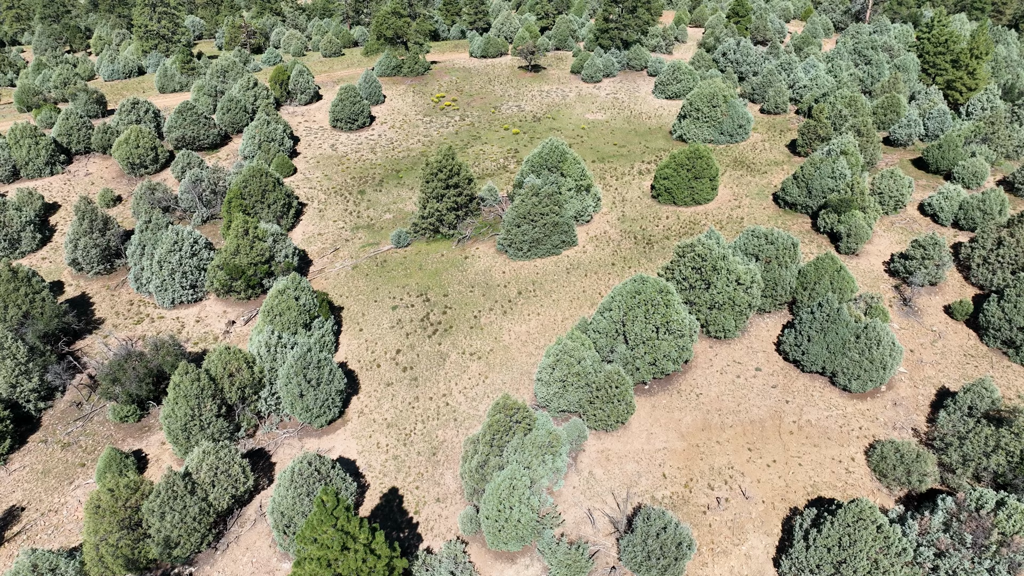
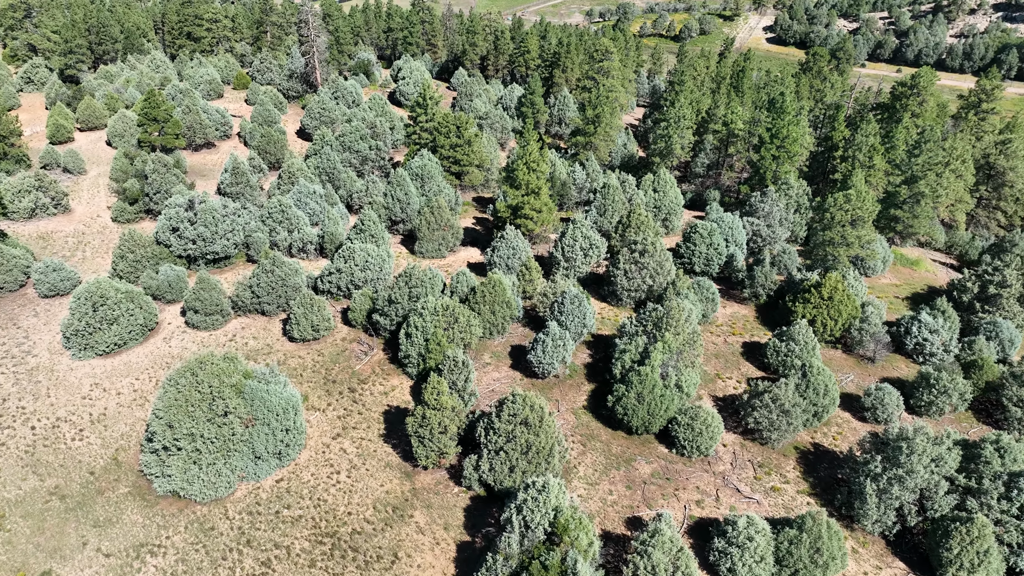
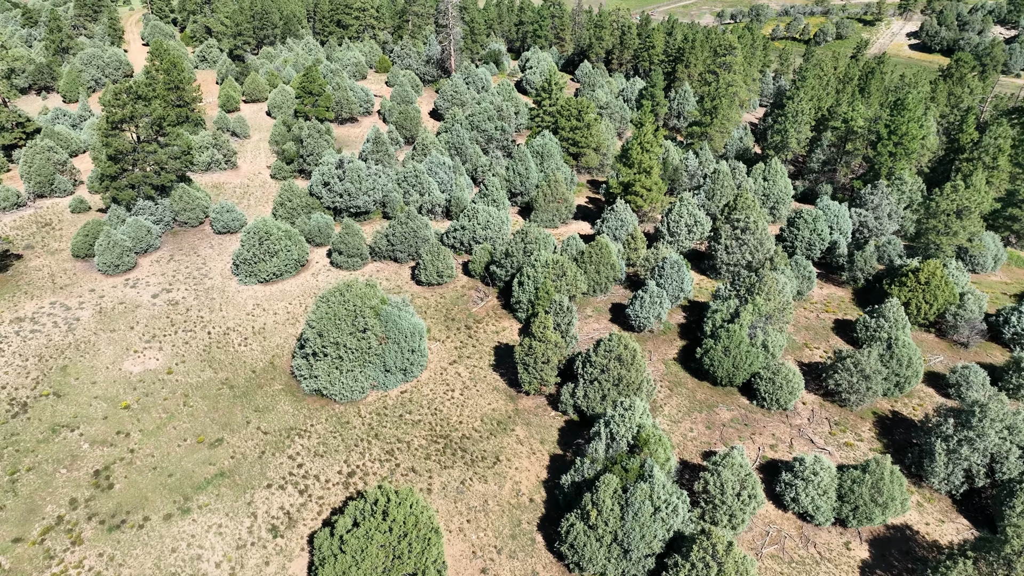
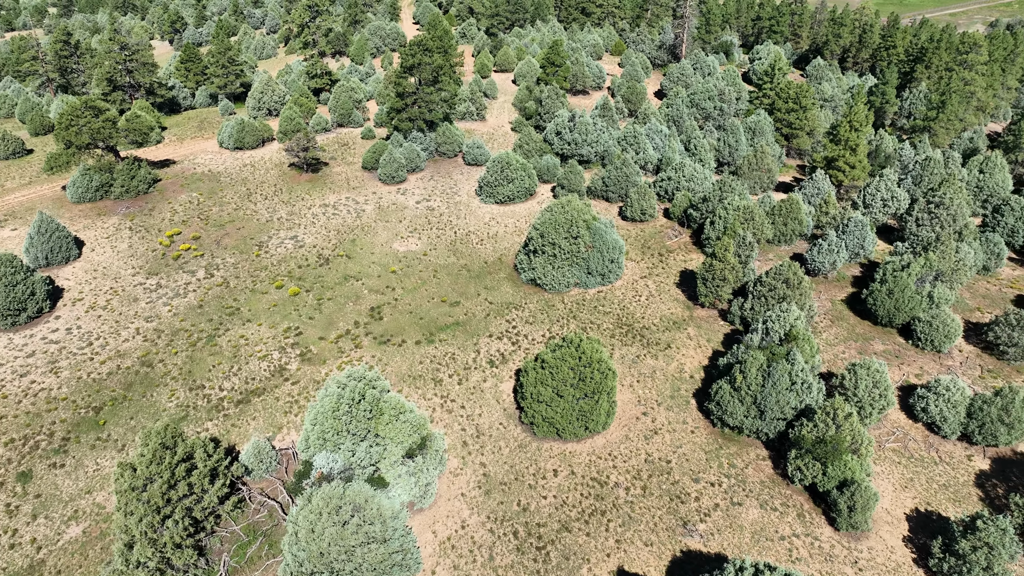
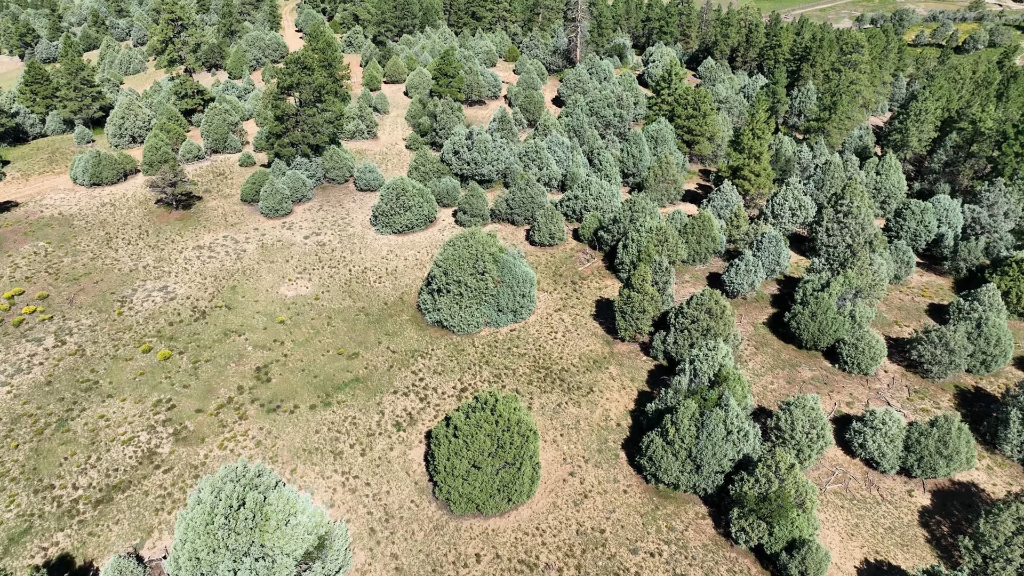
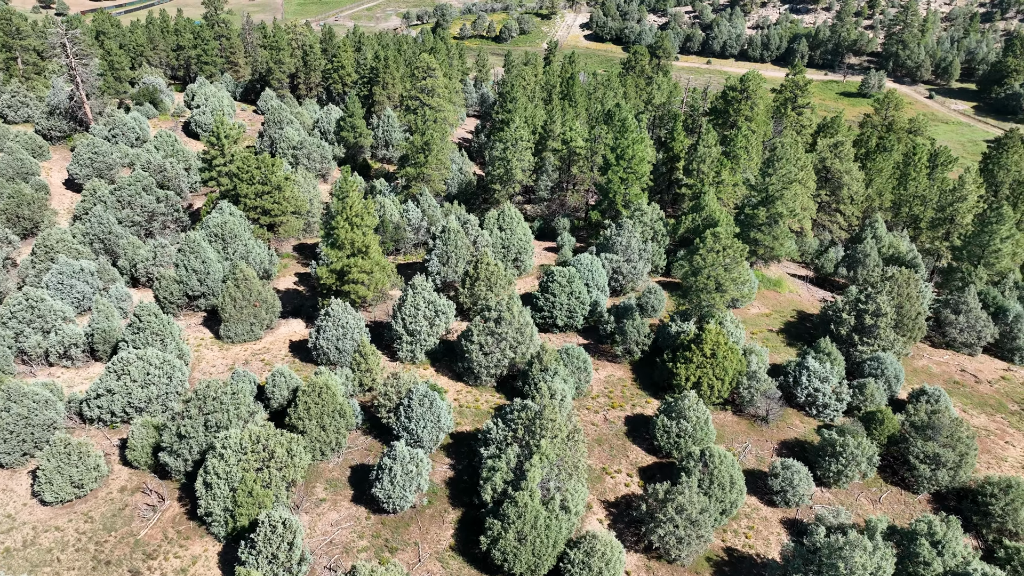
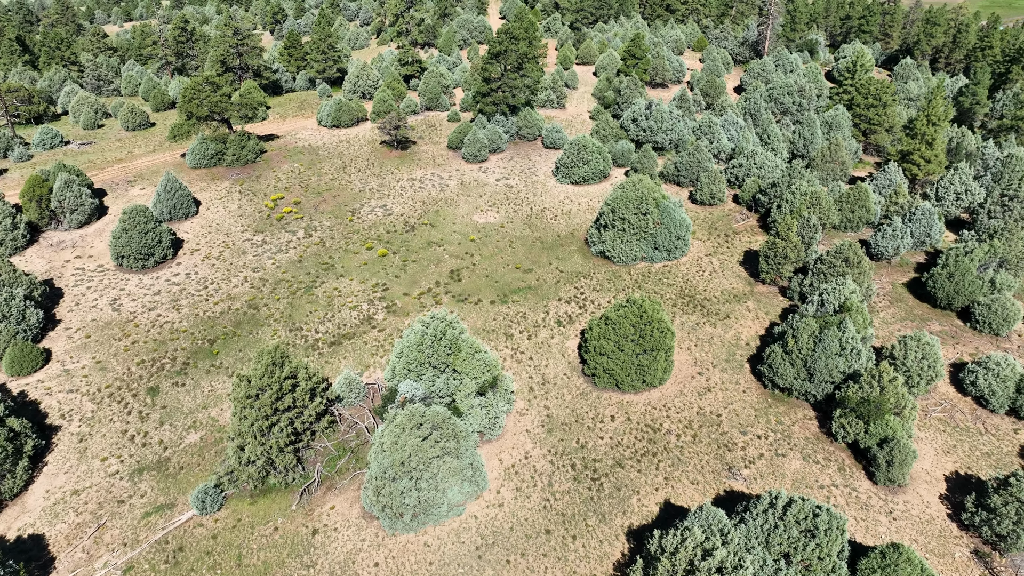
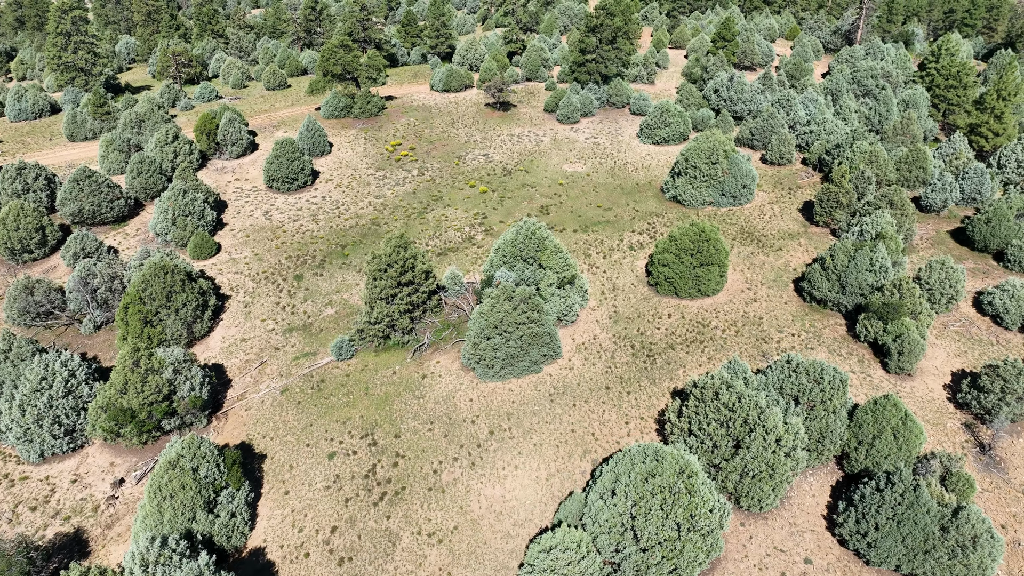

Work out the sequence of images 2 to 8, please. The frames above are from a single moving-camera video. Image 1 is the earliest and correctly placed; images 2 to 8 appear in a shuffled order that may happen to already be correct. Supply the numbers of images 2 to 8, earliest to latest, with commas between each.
8, 7, 4, 5, 3, 2, 6
